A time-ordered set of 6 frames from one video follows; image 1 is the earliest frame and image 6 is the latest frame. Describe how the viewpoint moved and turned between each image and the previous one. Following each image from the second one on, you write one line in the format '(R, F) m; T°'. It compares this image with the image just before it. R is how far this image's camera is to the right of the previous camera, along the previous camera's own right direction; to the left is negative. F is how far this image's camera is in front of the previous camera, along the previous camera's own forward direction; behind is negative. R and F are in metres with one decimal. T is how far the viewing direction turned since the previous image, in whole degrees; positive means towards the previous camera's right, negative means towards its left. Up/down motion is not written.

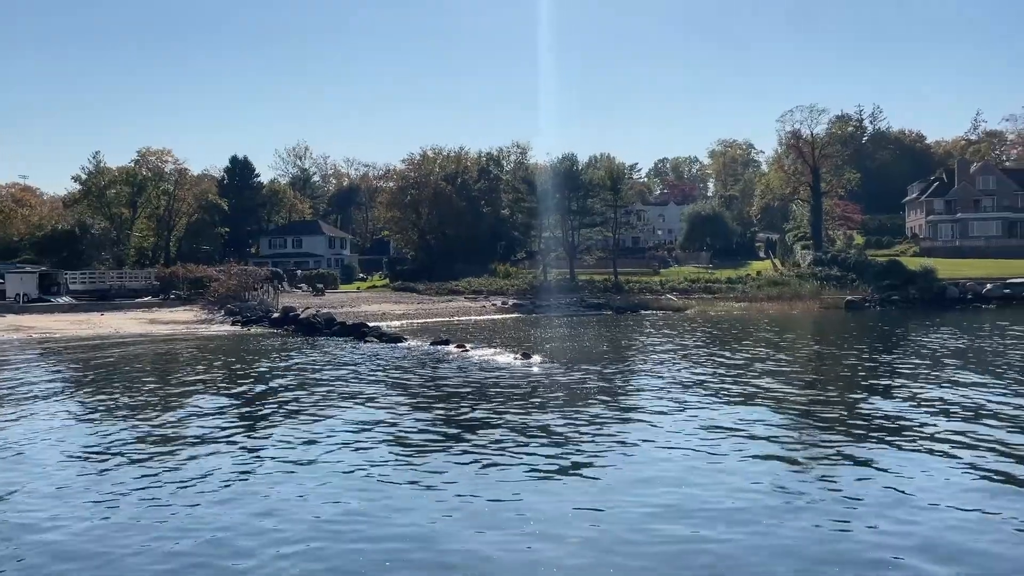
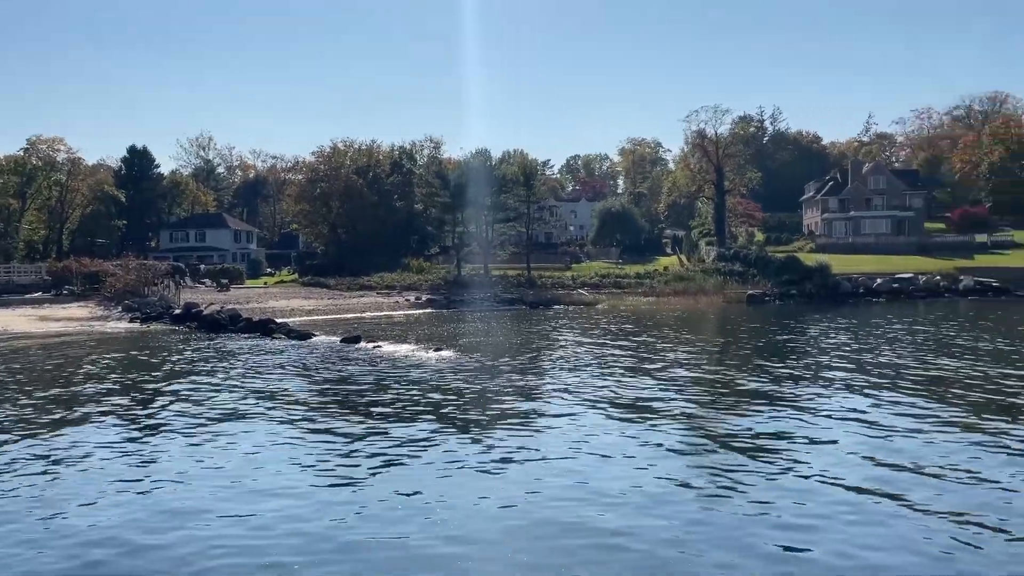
(-1.0, +1.8) m; +6°
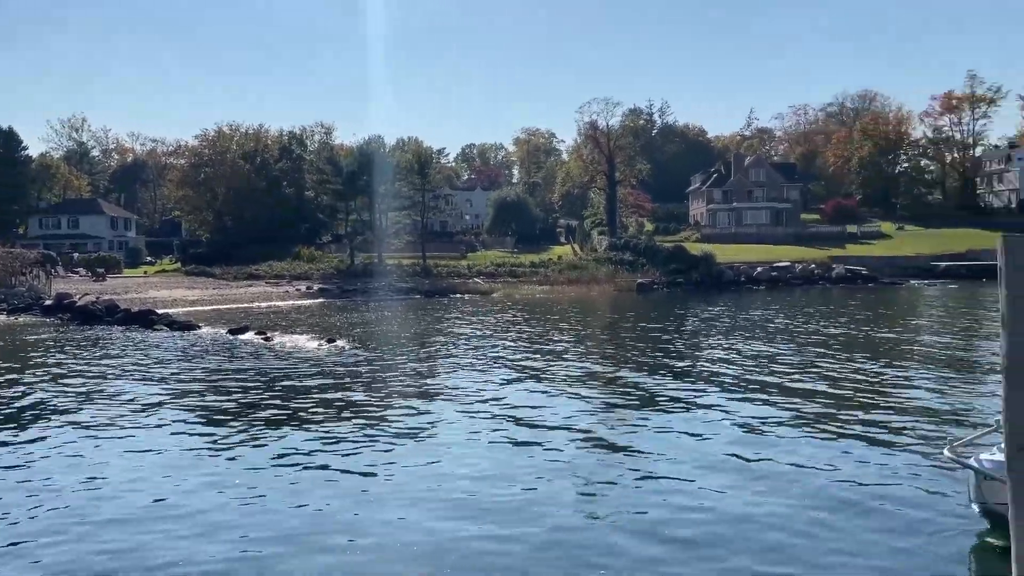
(+0.2, +0.7) m; +7°
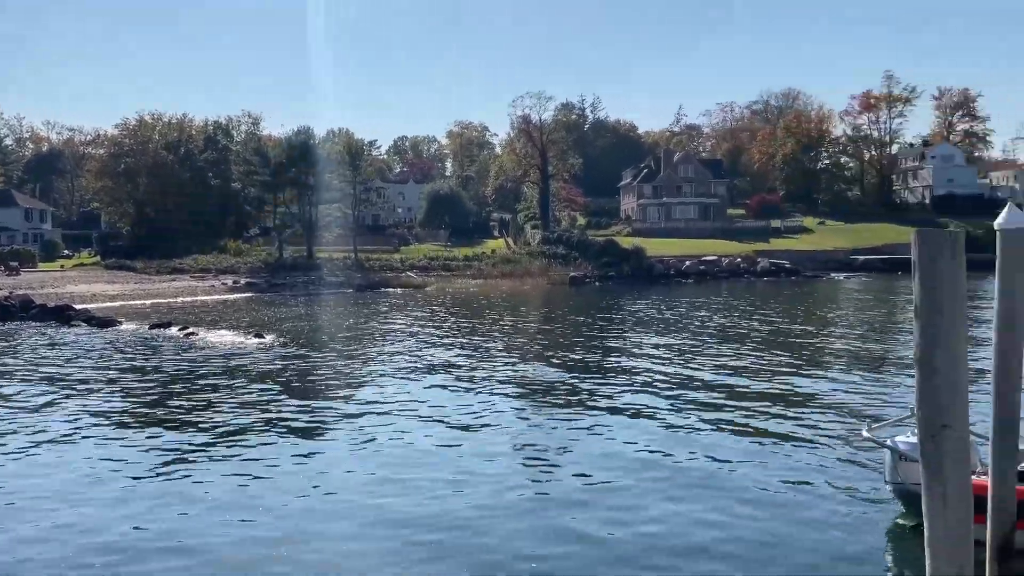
(+0.1, +0.2) m; +5°
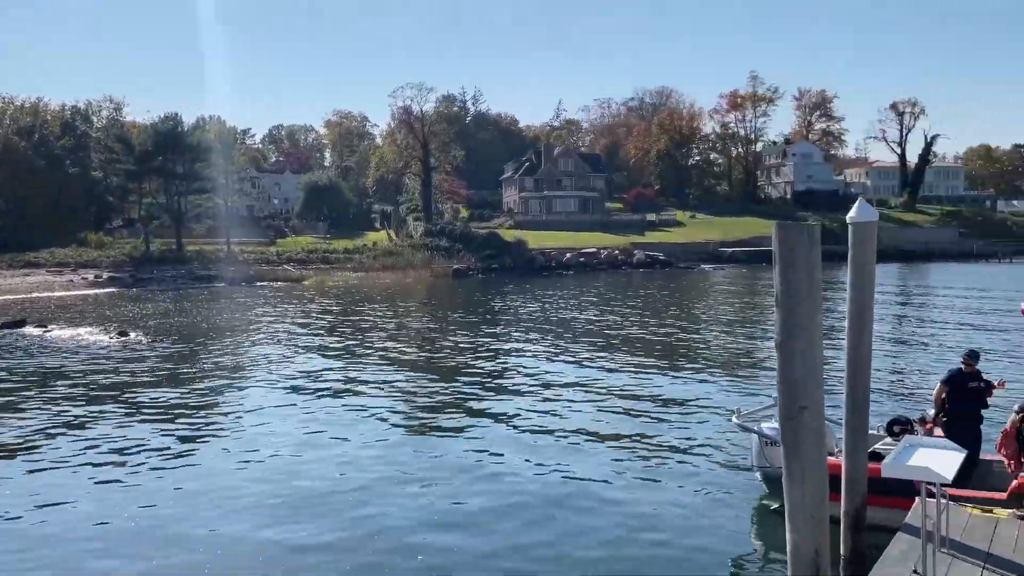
(+0.1, +0.2) m; +8°
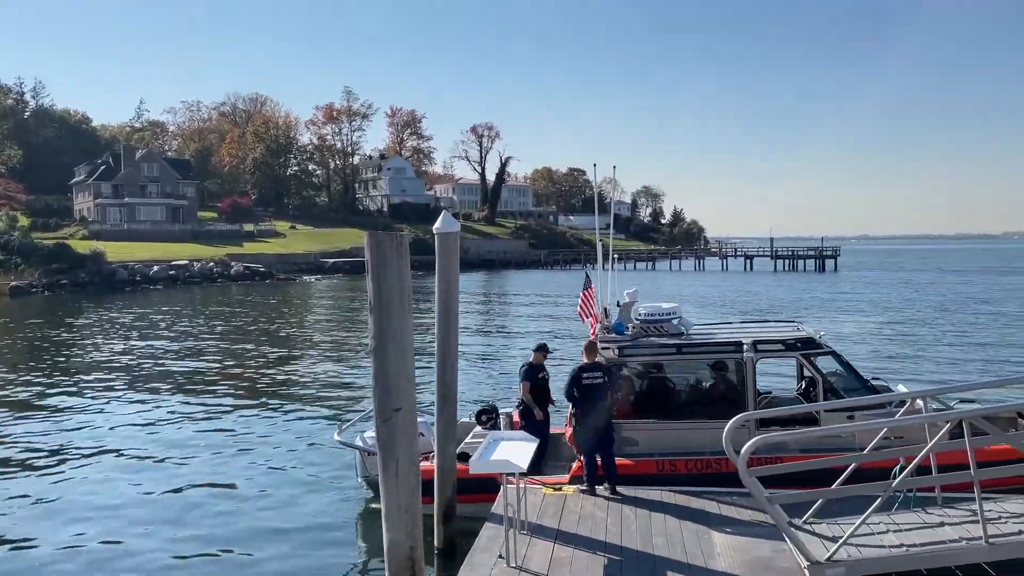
(+0.2, +0.2) m; +27°
